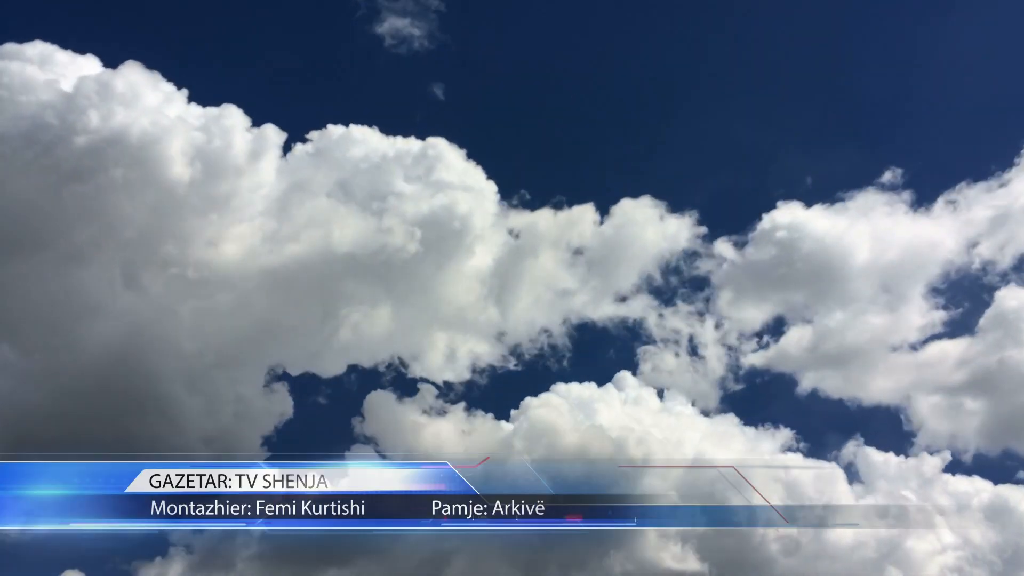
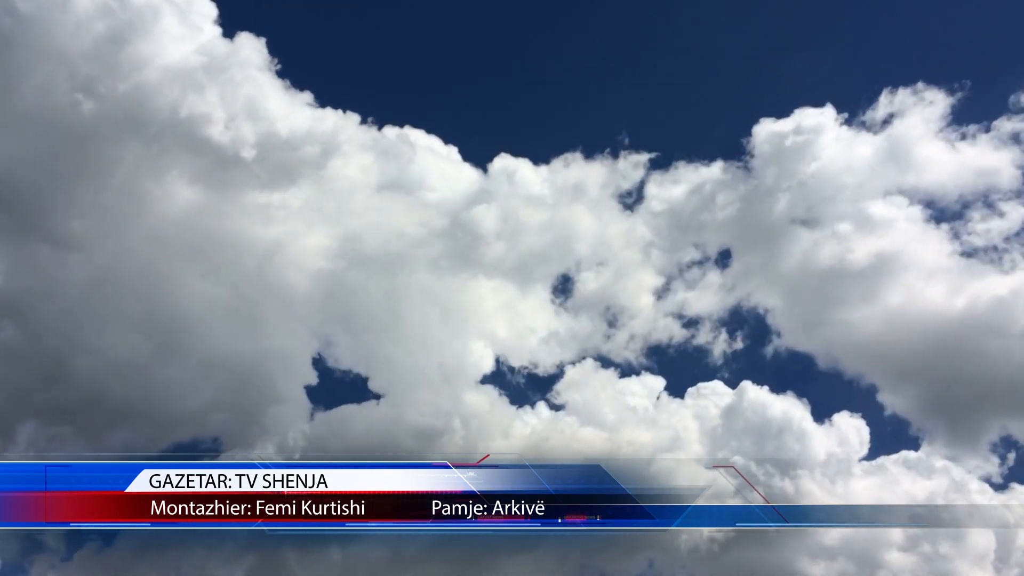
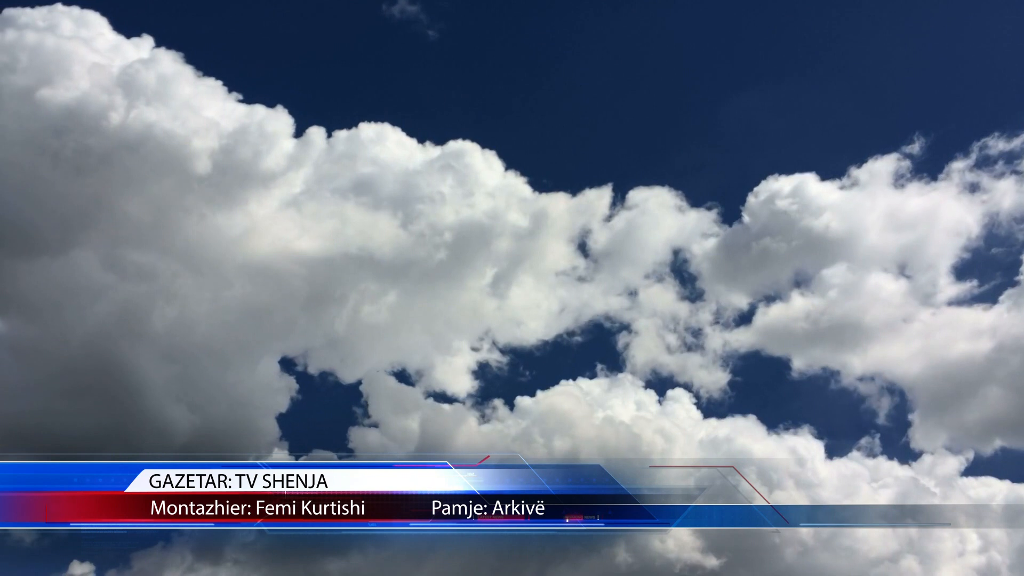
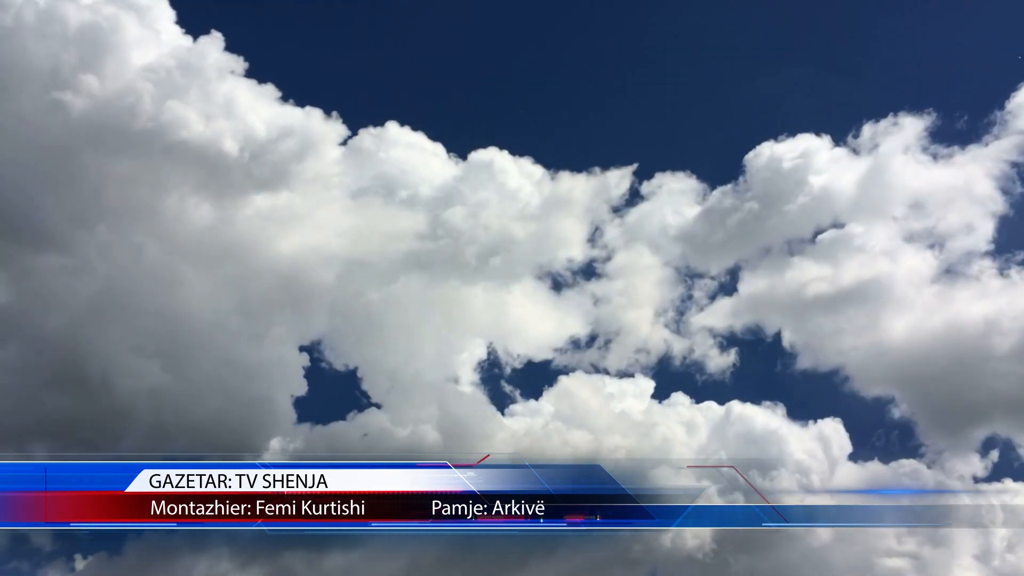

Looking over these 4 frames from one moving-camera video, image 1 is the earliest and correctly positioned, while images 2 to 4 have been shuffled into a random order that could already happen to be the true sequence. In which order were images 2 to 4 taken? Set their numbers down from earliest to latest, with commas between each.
3, 4, 2
